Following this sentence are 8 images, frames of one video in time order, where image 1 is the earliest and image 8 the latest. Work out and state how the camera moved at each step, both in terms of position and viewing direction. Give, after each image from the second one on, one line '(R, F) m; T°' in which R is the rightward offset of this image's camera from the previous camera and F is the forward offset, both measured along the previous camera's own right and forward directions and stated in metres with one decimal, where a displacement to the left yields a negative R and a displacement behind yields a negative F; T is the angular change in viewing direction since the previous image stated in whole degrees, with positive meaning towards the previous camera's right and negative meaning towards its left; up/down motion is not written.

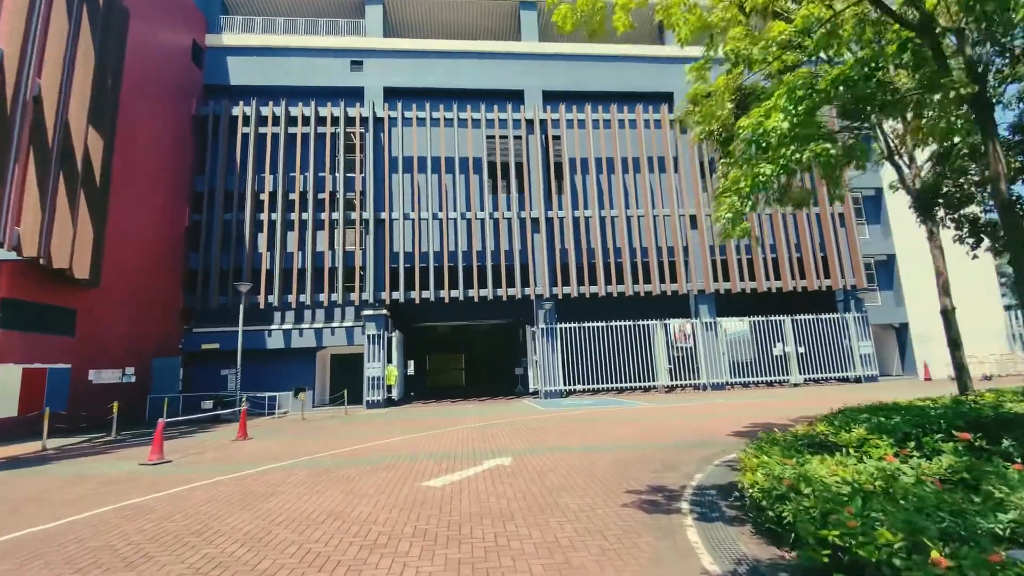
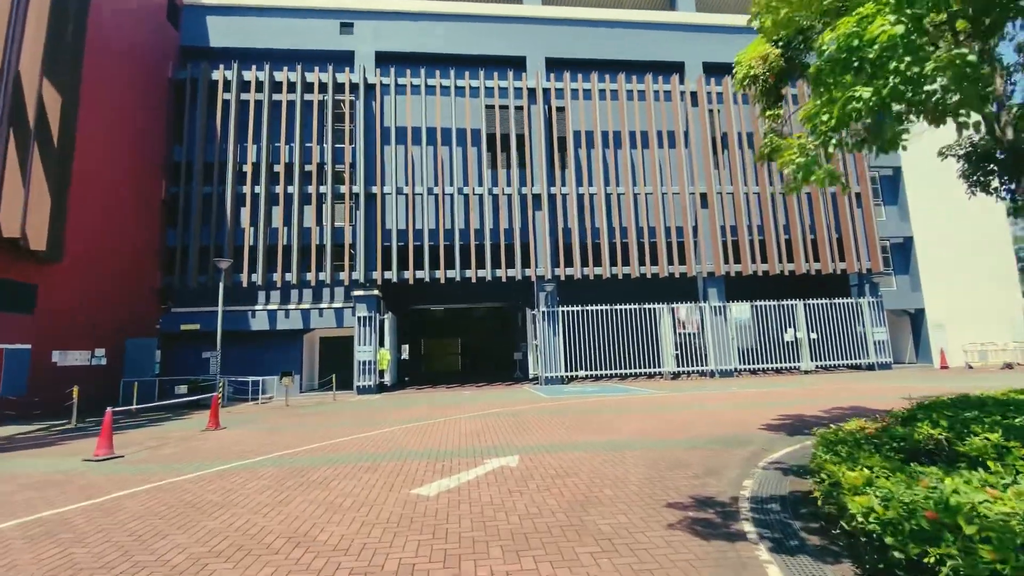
(-0.2, +1.5) m; +1°
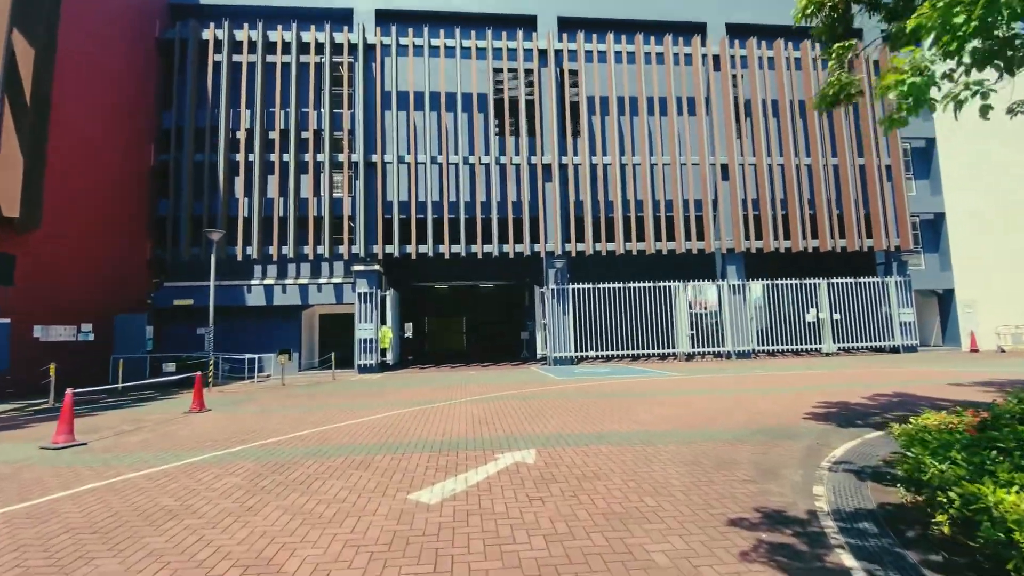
(-0.2, +1.3) m; -1°
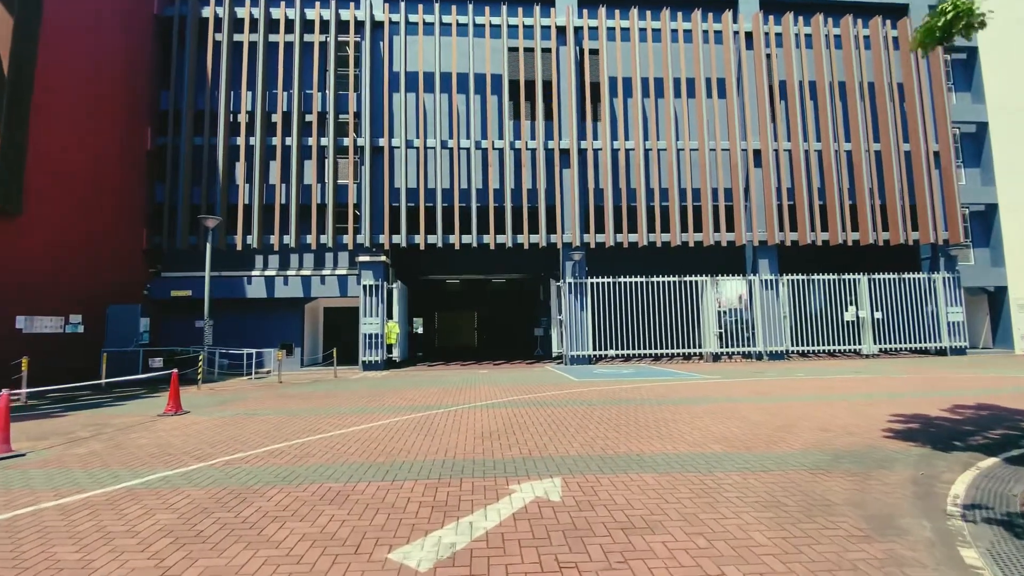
(-0.1, +1.6) m; -1°
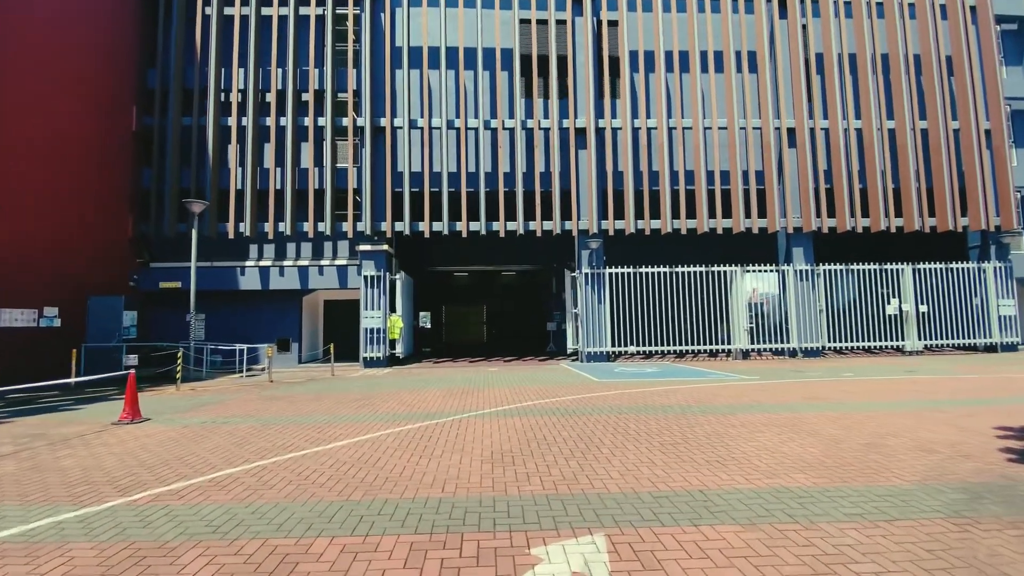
(-0.1, +1.7) m; -1°
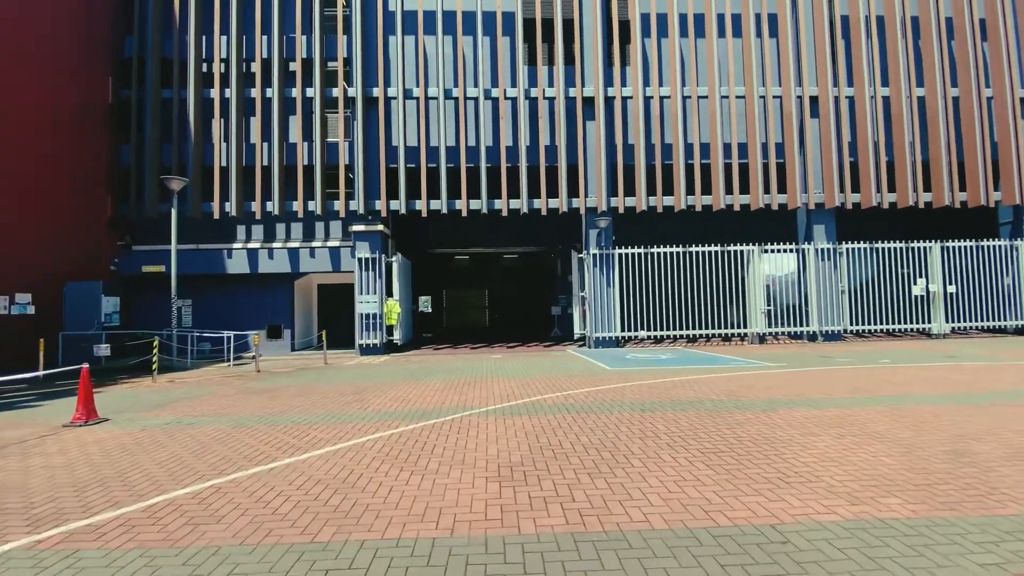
(-0.1, +1.2) m; 0°
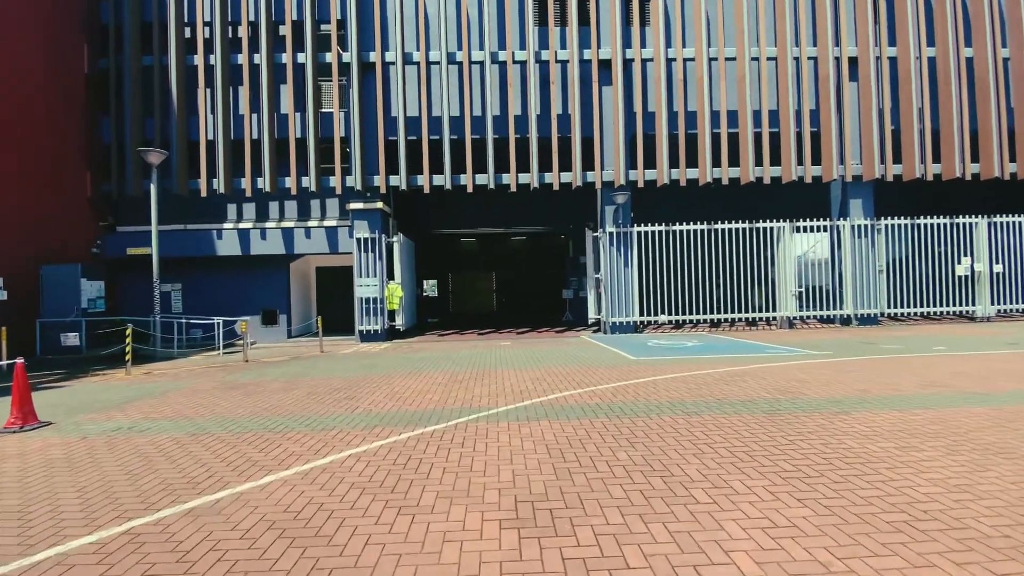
(-0.1, +1.4) m; -1°
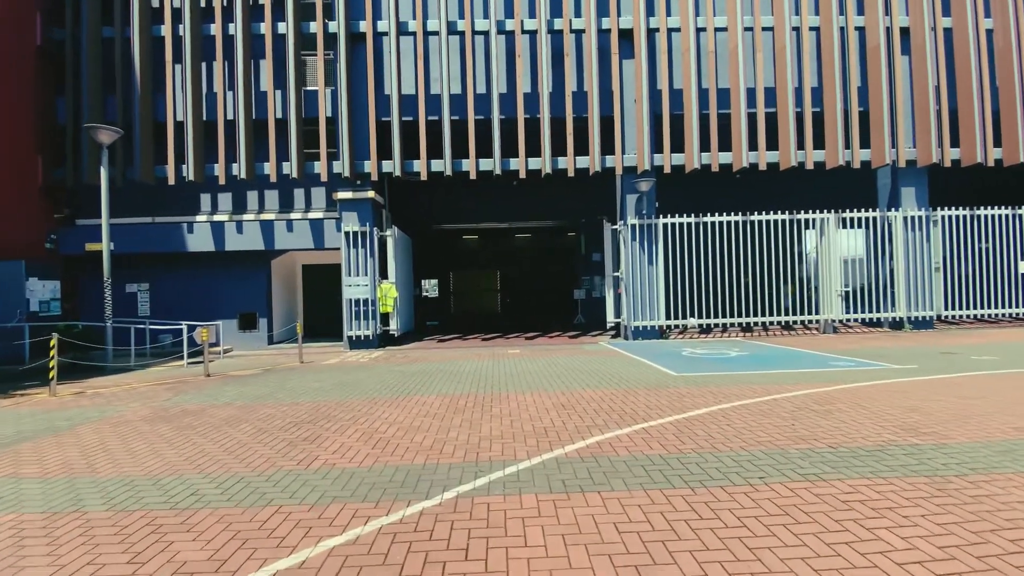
(-0.2, +2.1) m; 0°
